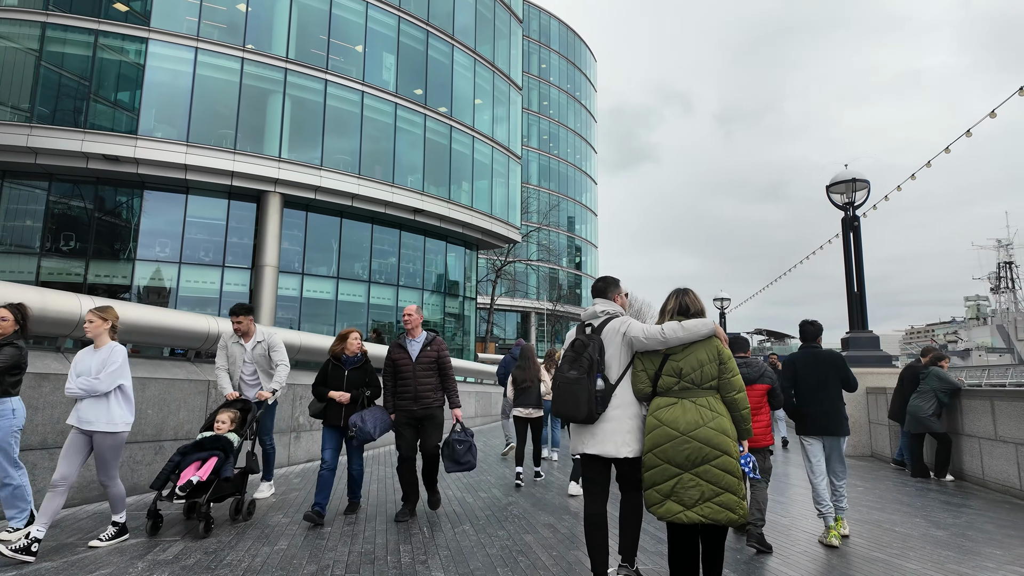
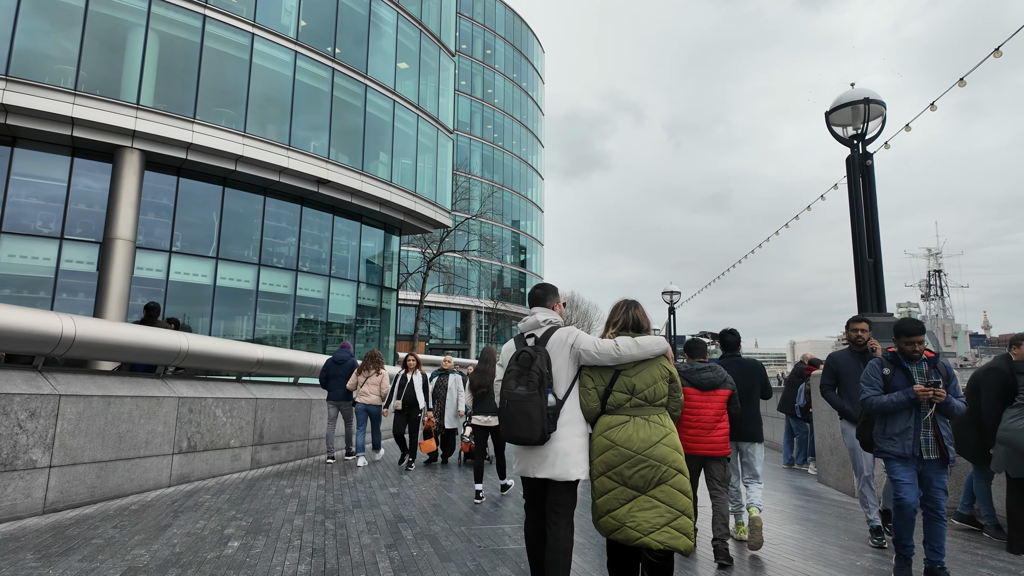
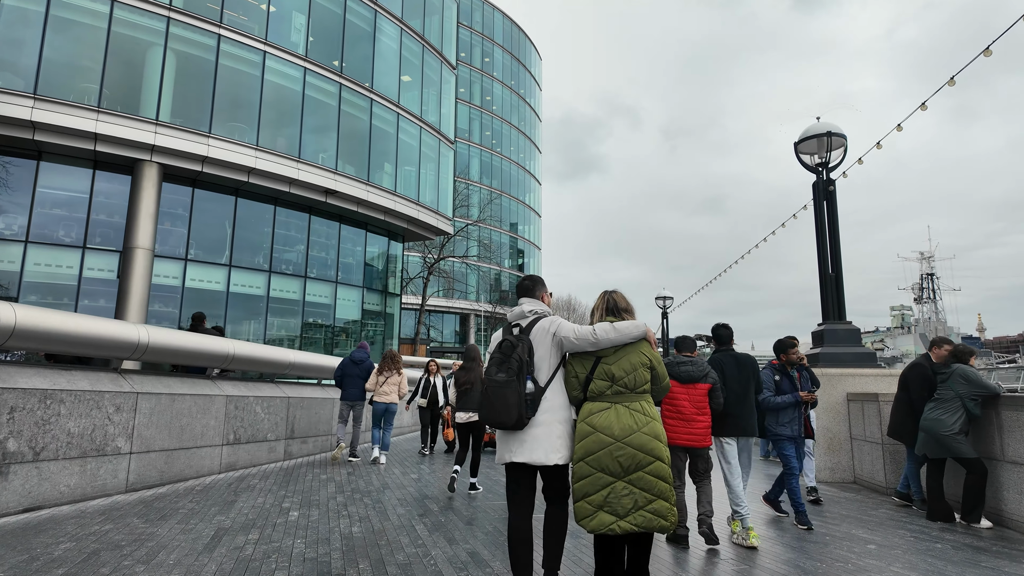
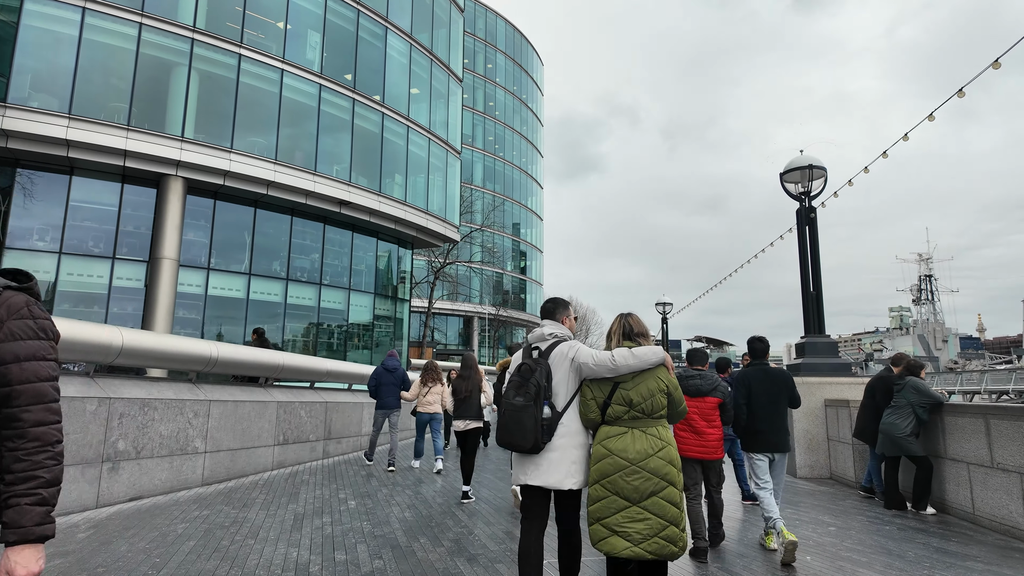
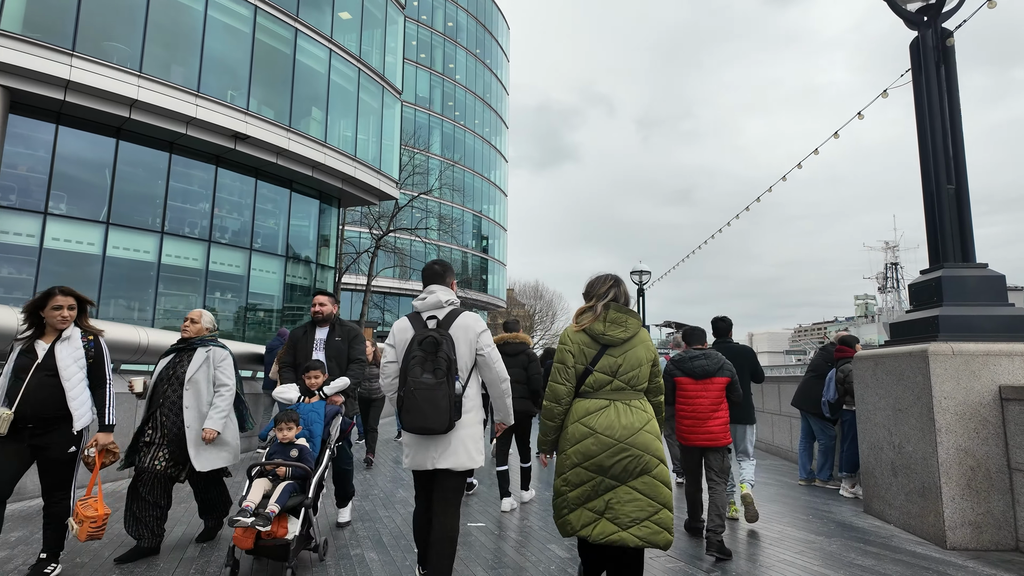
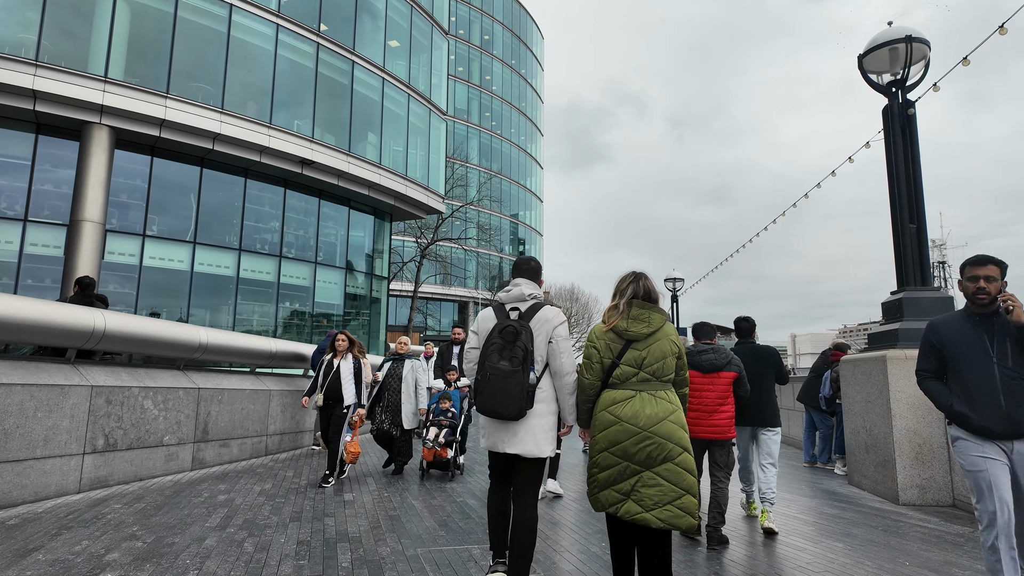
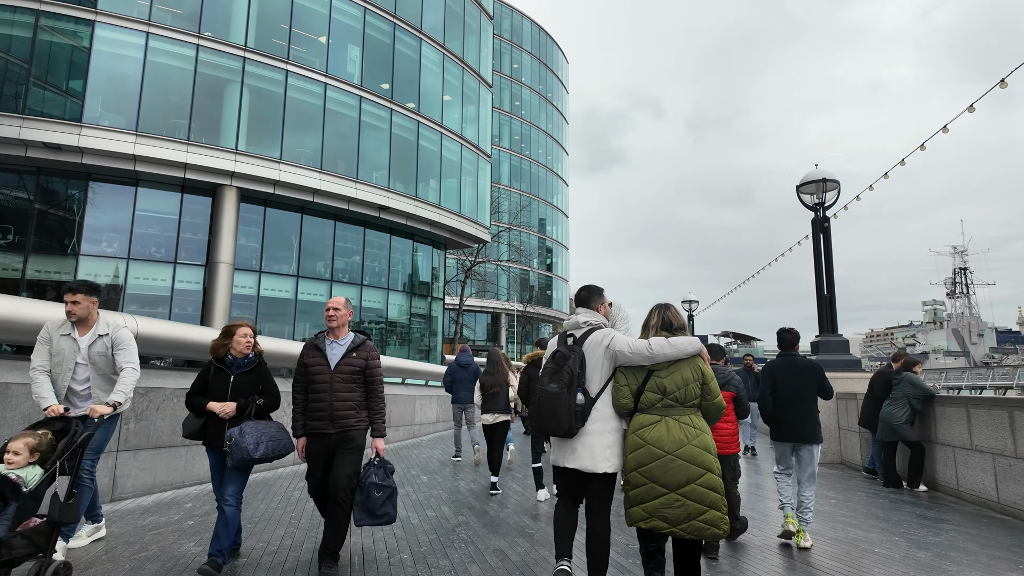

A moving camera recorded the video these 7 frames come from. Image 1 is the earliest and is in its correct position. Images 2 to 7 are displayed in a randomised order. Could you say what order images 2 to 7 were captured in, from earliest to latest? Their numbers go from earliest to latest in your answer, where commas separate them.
7, 4, 3, 2, 6, 5
